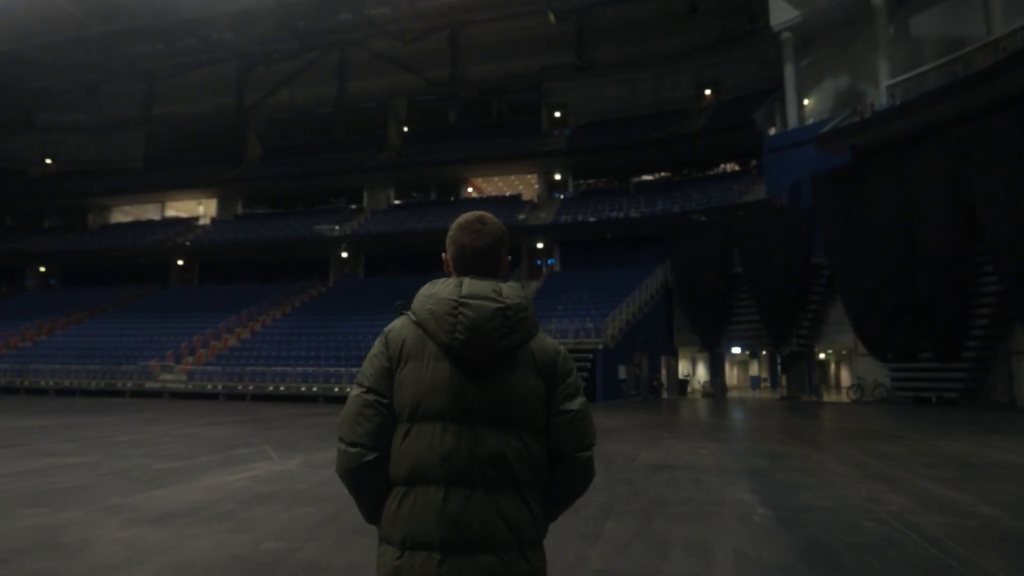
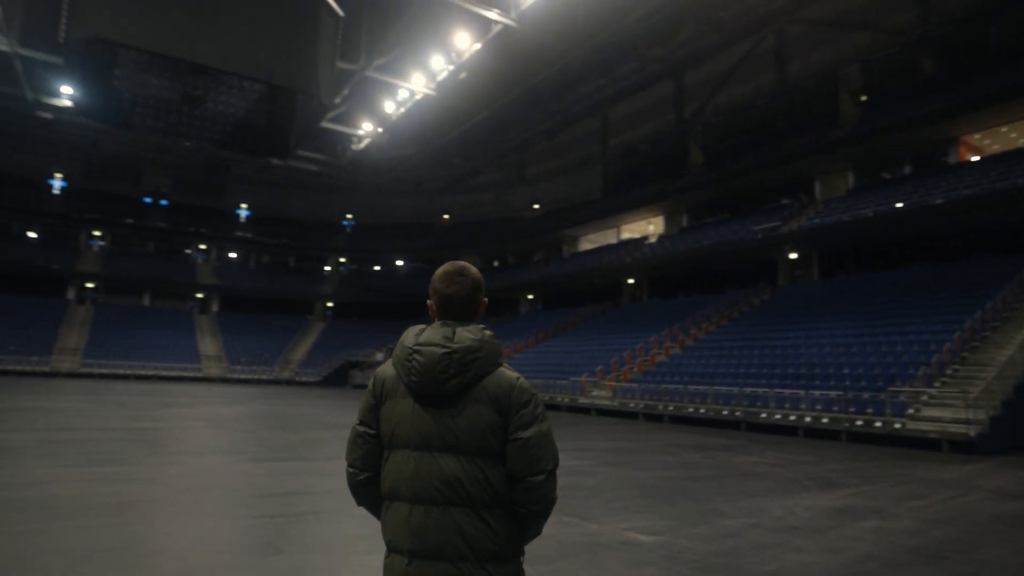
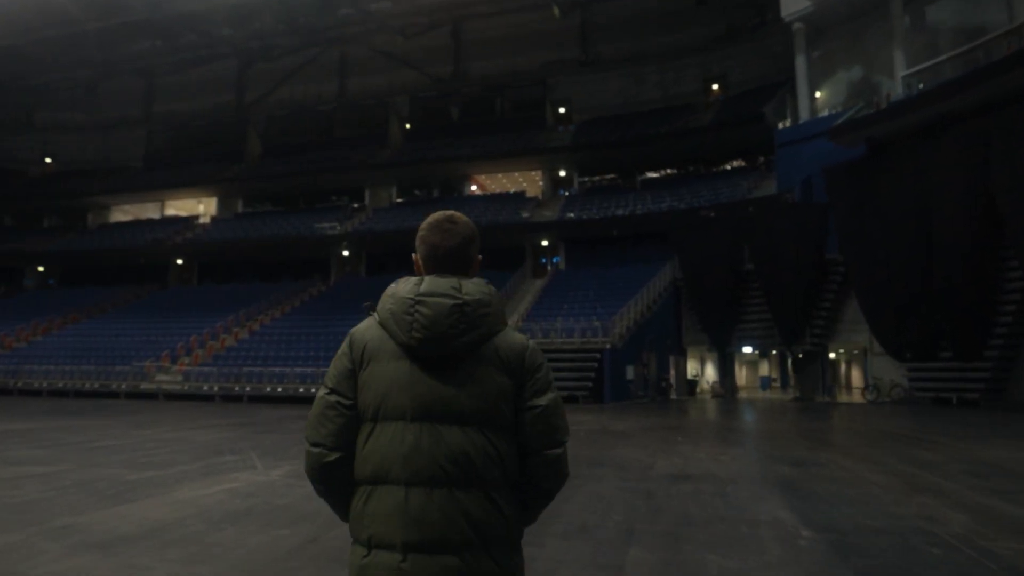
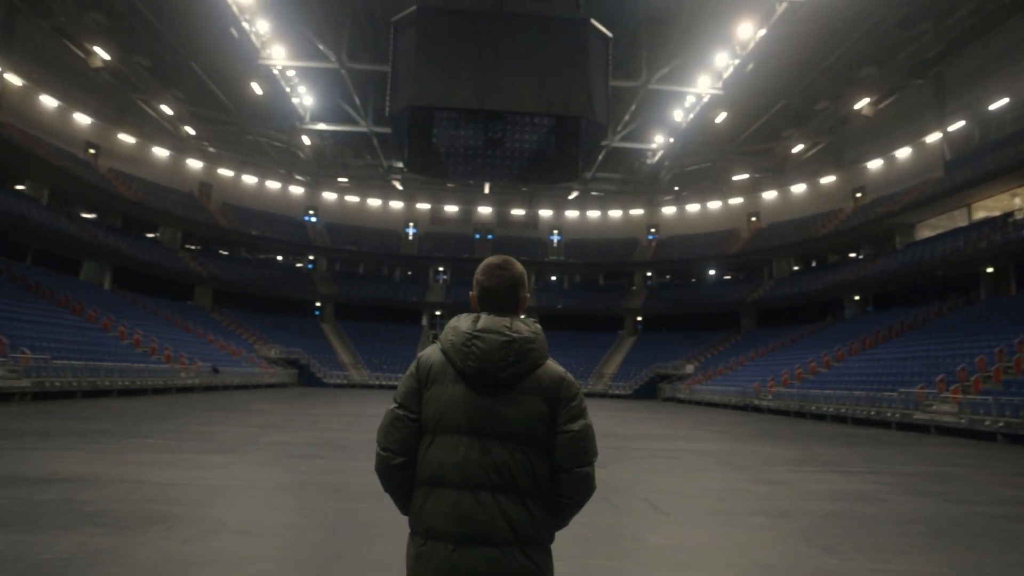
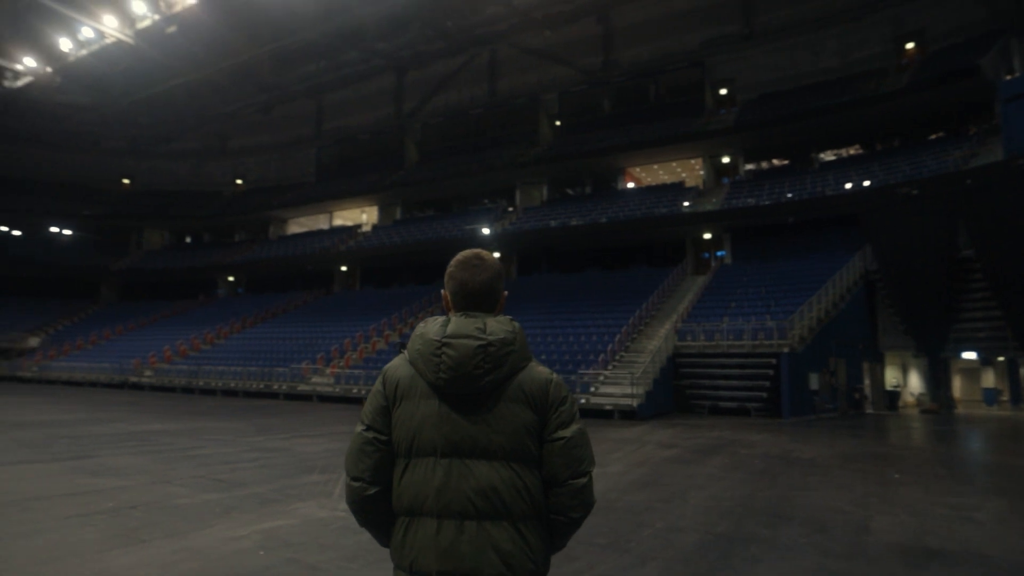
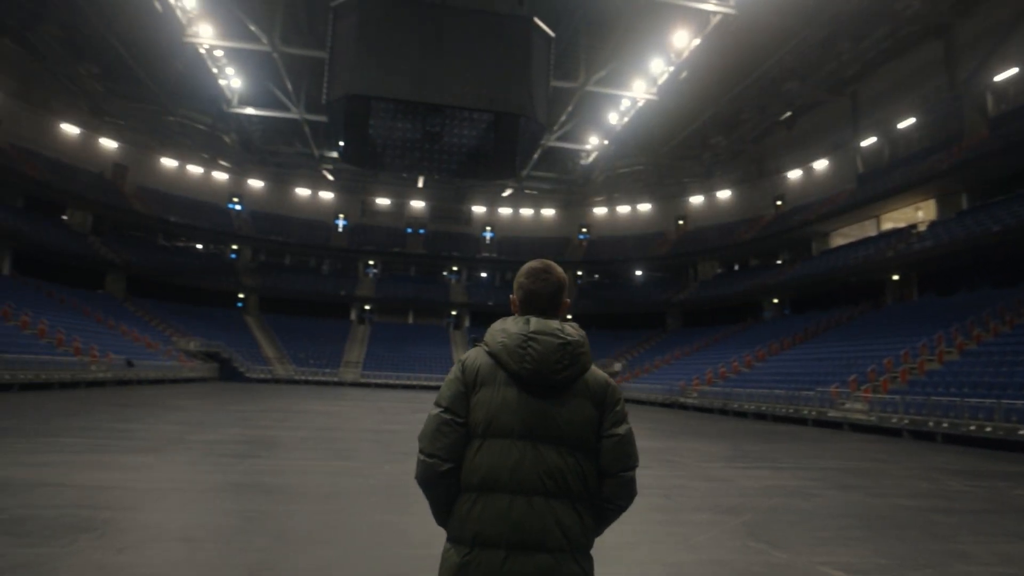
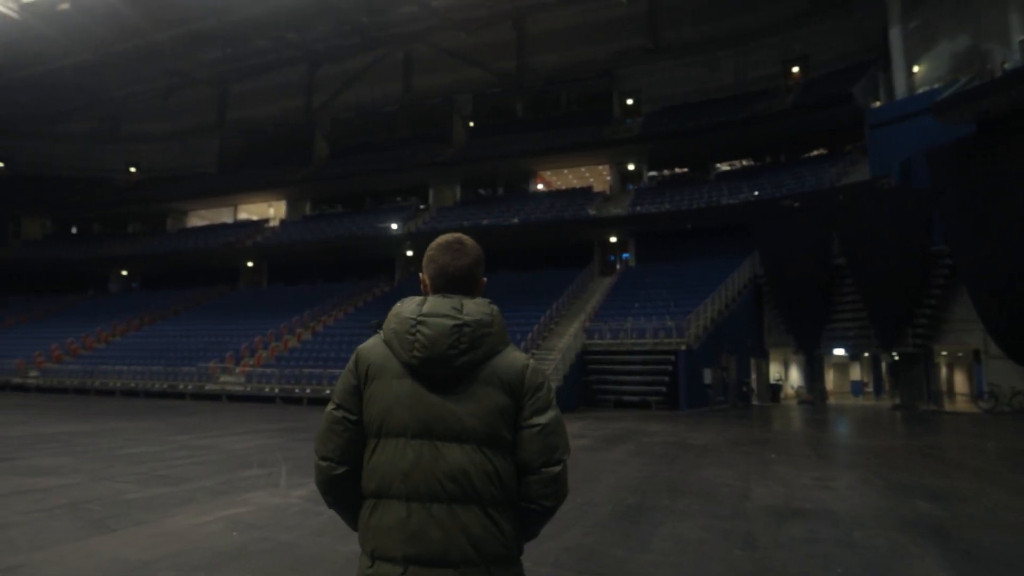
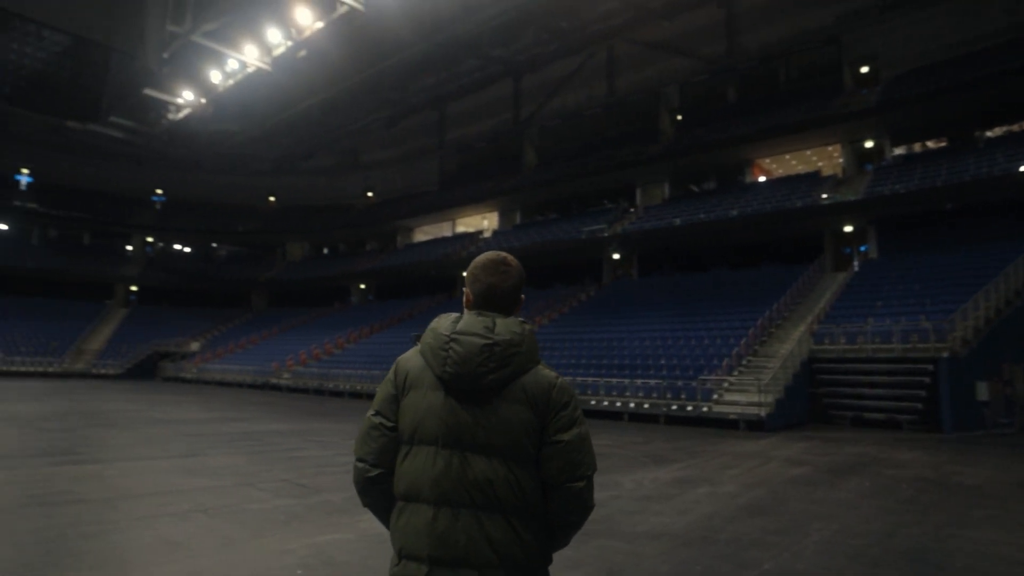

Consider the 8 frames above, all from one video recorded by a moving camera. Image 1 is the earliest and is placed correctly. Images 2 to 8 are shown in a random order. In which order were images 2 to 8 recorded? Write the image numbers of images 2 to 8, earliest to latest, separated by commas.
3, 7, 5, 8, 2, 6, 4
